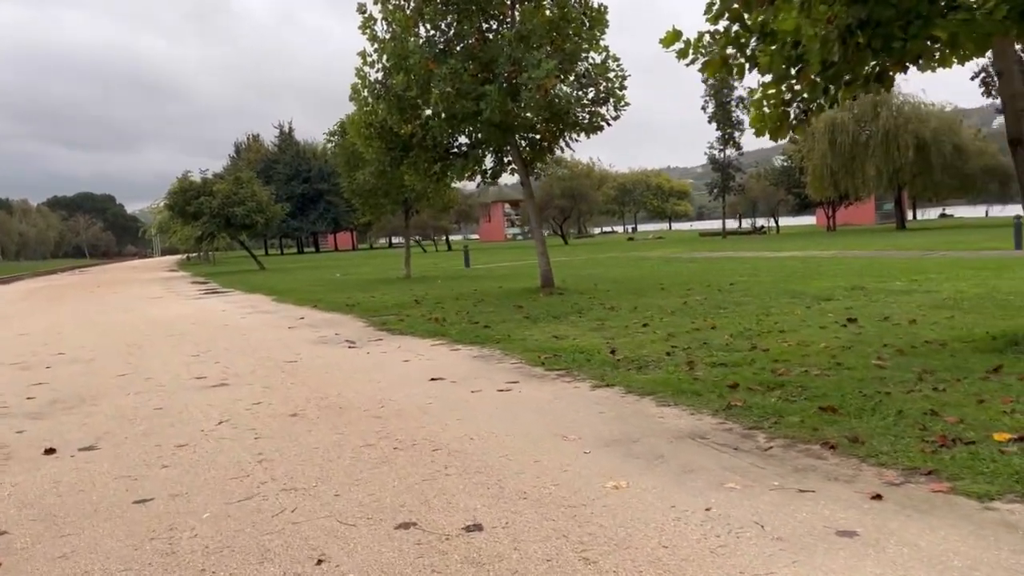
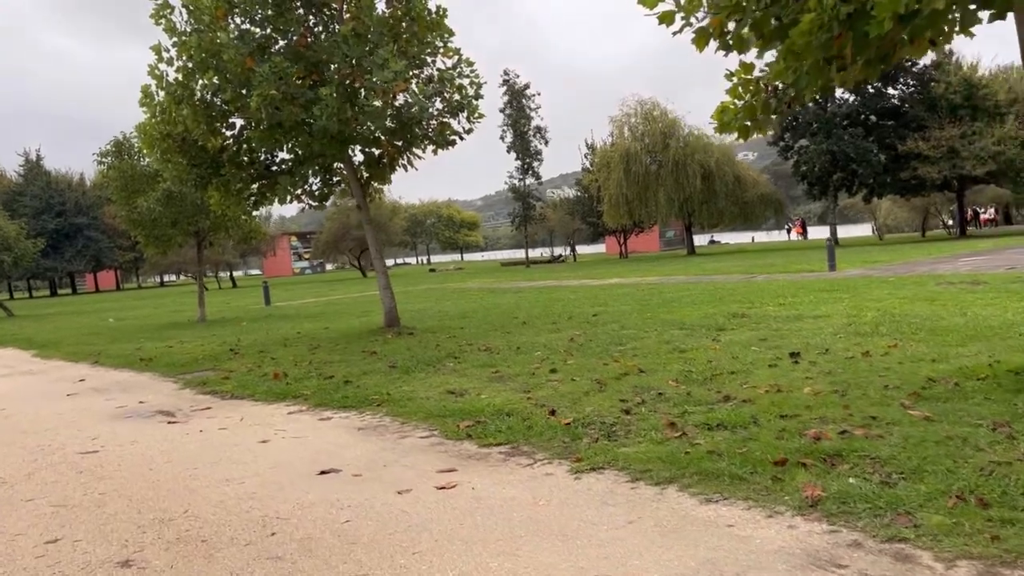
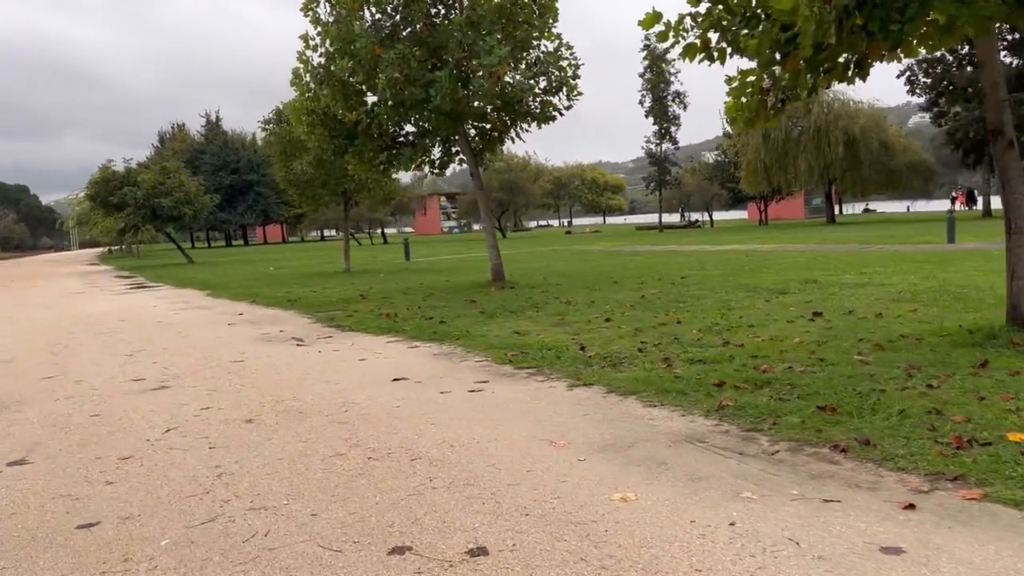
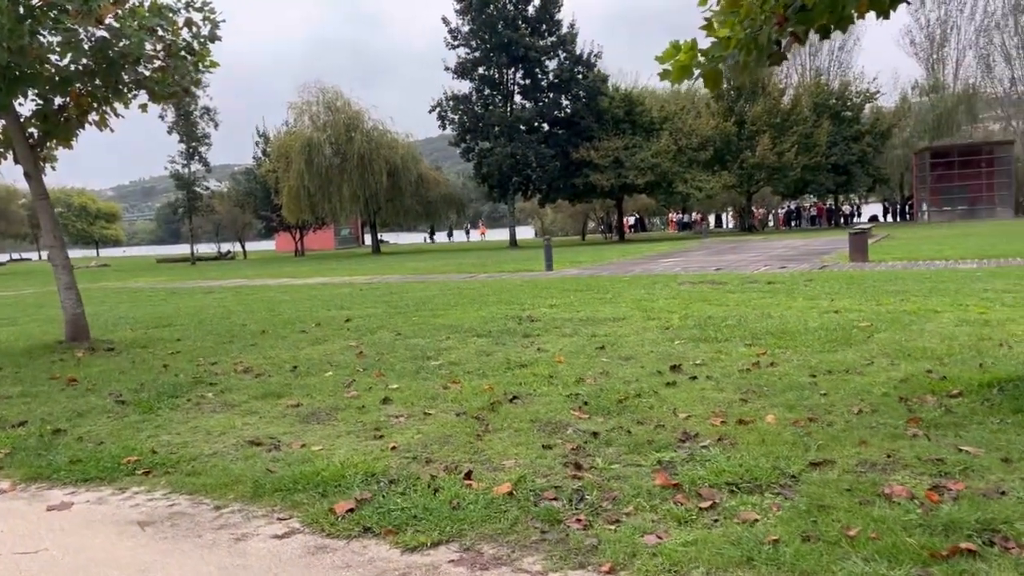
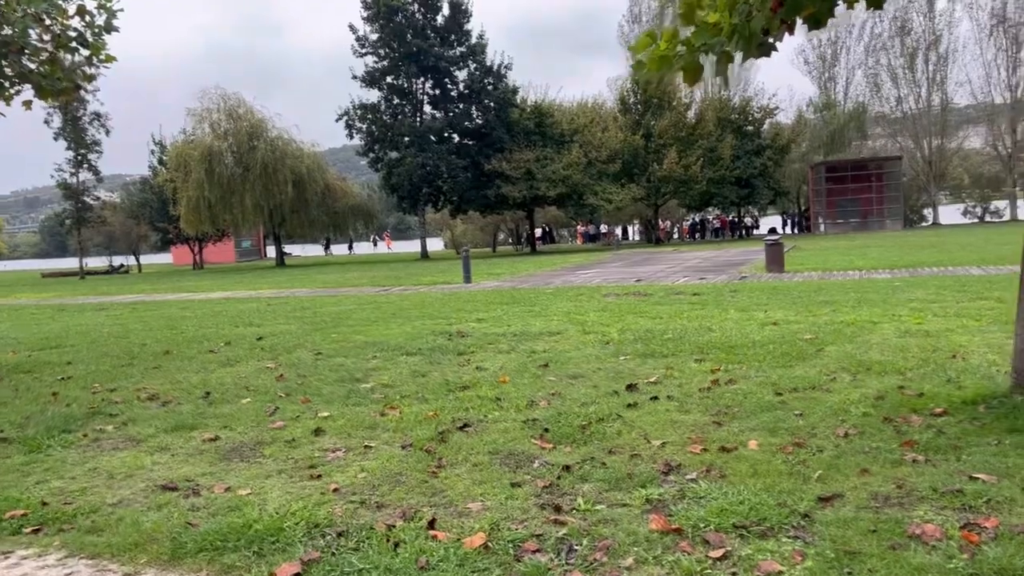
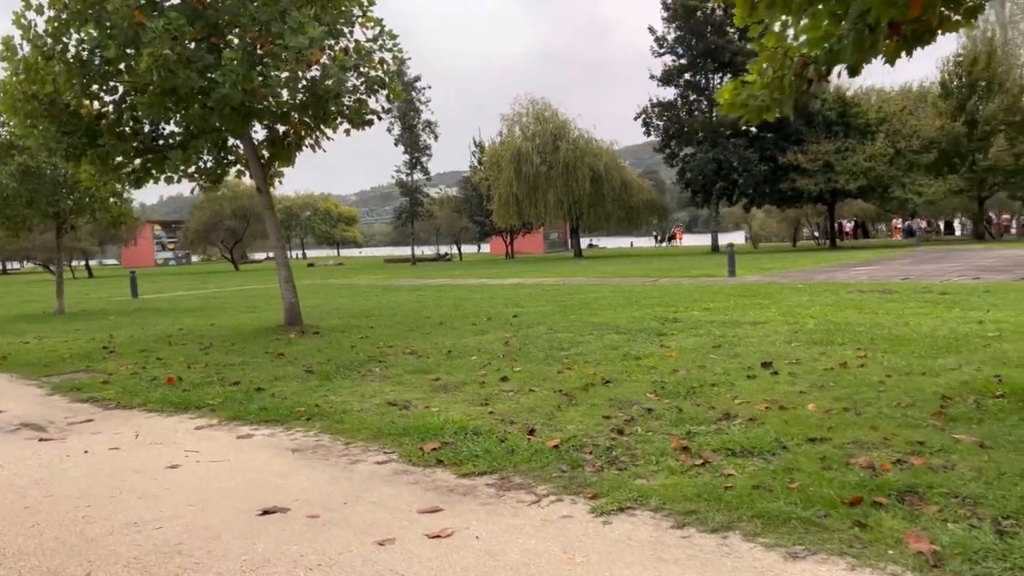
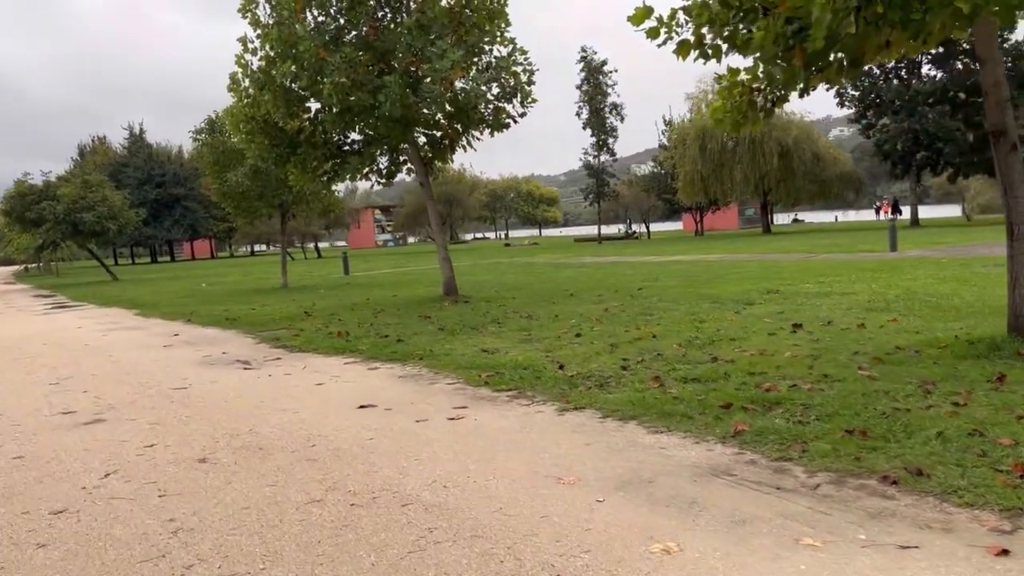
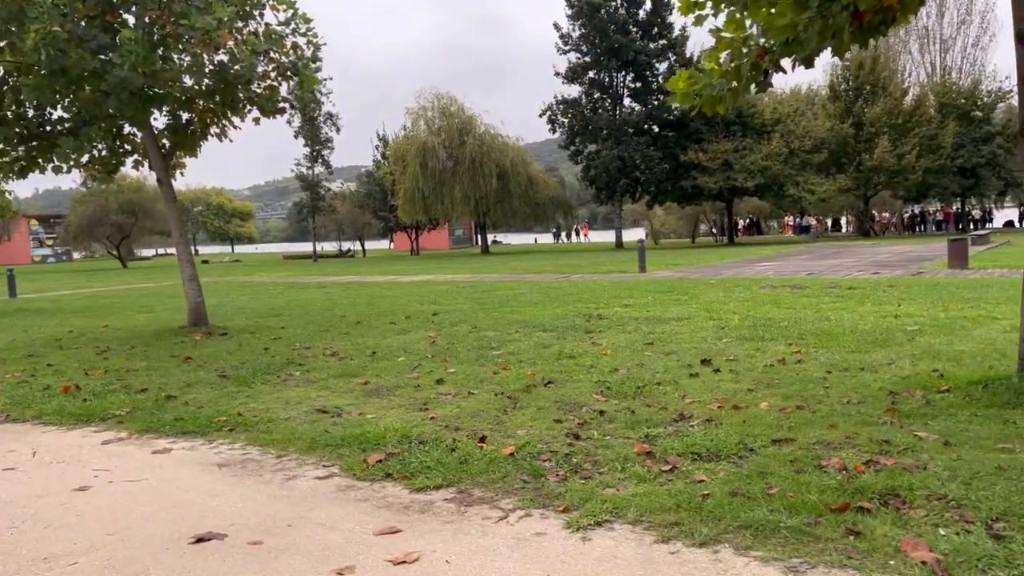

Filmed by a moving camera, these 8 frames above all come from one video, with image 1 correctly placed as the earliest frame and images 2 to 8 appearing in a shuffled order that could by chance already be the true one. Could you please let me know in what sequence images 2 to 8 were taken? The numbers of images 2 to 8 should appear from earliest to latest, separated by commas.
3, 7, 2, 6, 8, 4, 5
